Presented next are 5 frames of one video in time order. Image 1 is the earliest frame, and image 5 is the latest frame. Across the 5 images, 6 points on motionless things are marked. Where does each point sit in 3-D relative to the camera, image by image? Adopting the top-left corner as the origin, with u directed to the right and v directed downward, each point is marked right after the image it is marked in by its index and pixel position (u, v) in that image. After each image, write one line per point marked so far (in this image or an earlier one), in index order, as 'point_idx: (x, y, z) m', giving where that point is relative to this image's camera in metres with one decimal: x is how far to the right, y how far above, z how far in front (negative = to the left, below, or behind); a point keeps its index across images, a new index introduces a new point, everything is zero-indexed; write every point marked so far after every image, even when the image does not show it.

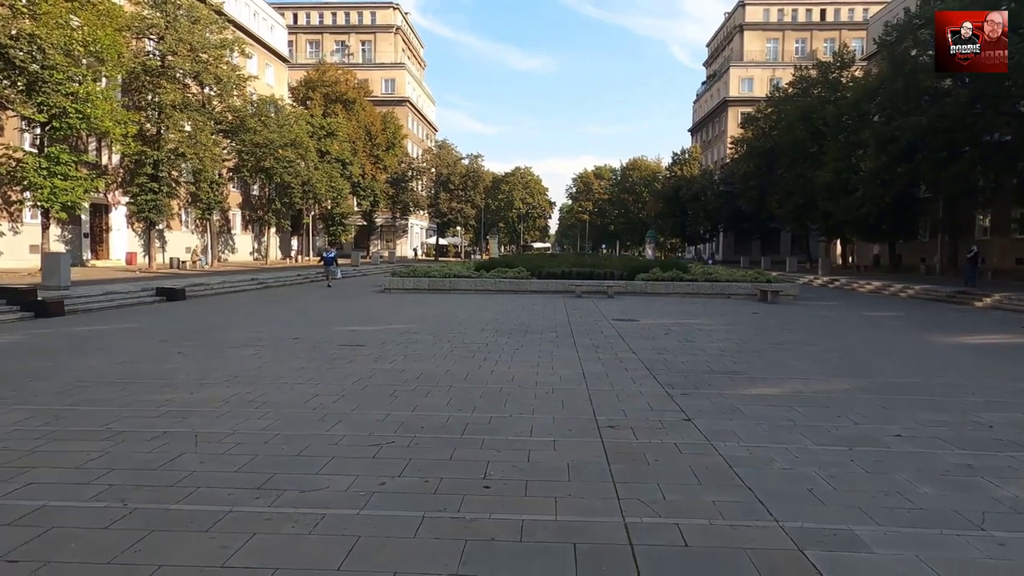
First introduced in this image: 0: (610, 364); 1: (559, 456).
0: (+1.5, -1.1, +9.9) m
1: (+0.4, -1.4, +5.5) m
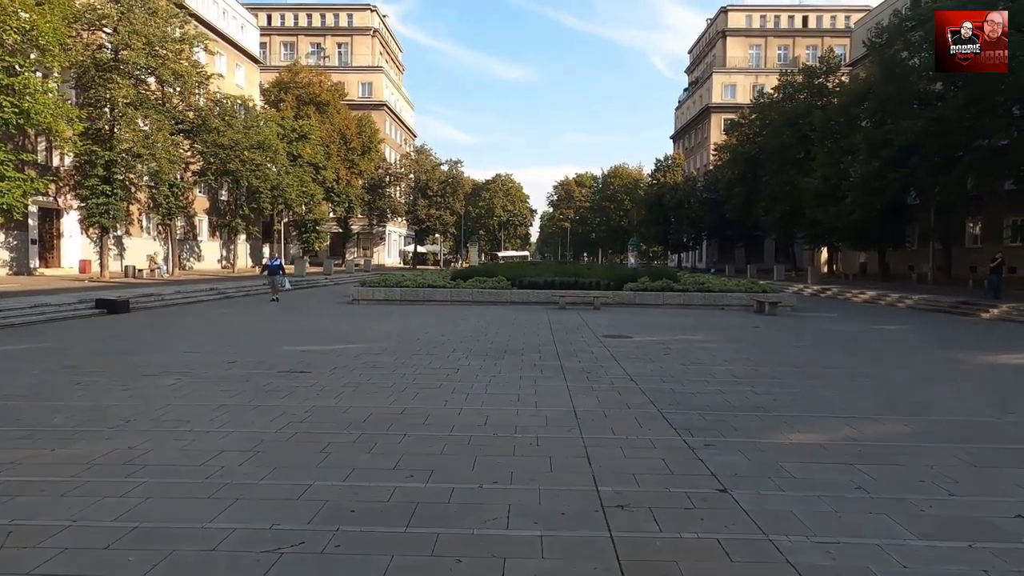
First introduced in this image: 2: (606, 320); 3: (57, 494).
0: (+1.2, -1.3, +8.1) m
1: (+0.2, -1.5, +3.6) m
2: (+2.6, -0.9, +18.4) m
3: (-3.2, -1.5, +4.7) m
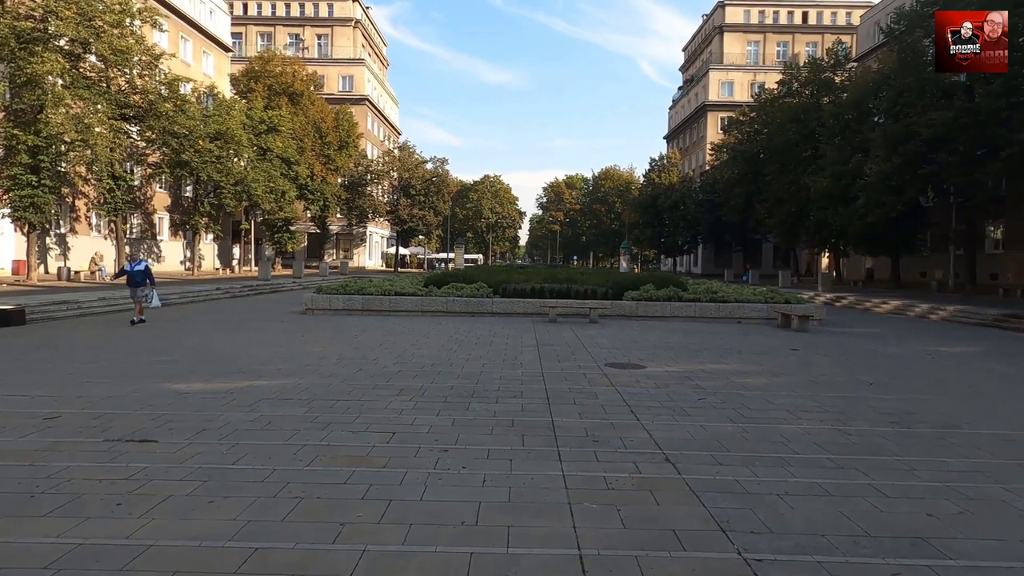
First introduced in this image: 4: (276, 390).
0: (+0.9, -1.5, +4.5) m
1: (0.0, -1.7, 0.0) m
2: (+2.1, -1.1, +14.8) m
3: (-3.5, -1.6, +1.1) m
4: (-3.1, -1.3, +8.7) m
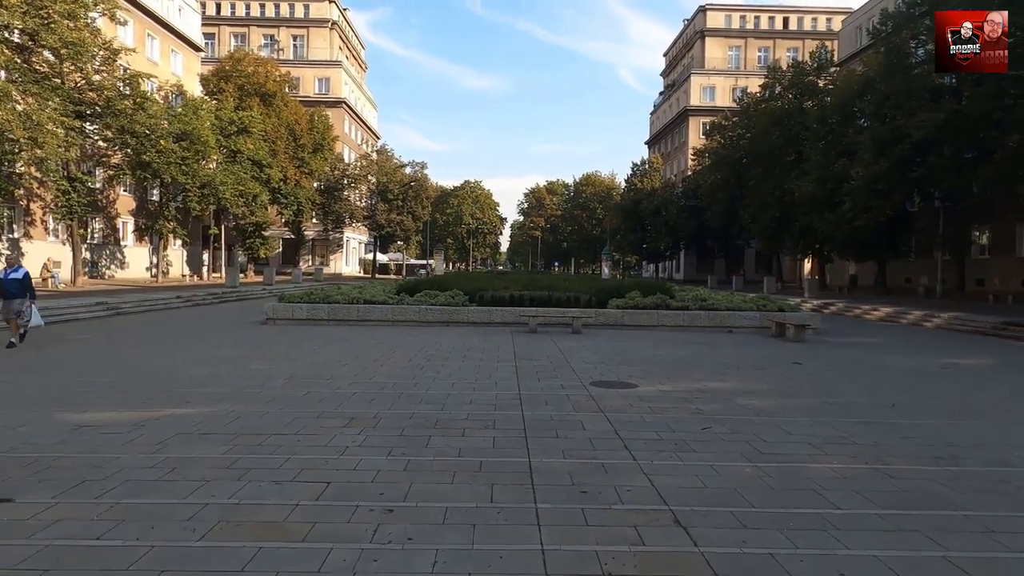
0: (+0.7, -1.6, +3.2) m
1: (-0.1, -1.7, -1.3) m
2: (+1.6, -1.3, +13.6) m
3: (-3.6, -1.7, -0.3) m
4: (-3.4, -1.4, +7.3) m
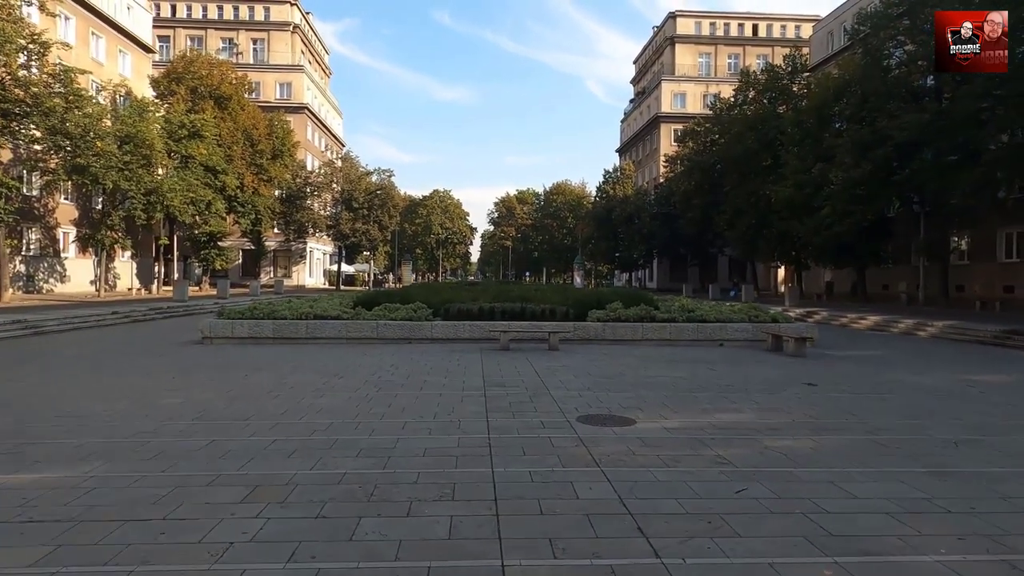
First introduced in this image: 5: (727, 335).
0: (+0.6, -1.6, +1.2) m
1: (0.0, -1.7, -3.3) m
2: (+1.1, -1.5, +11.6) m
3: (-3.5, -1.7, -2.5) m
4: (-3.7, -1.6, +5.2) m
5: (+5.7, -1.2, +17.5) m
